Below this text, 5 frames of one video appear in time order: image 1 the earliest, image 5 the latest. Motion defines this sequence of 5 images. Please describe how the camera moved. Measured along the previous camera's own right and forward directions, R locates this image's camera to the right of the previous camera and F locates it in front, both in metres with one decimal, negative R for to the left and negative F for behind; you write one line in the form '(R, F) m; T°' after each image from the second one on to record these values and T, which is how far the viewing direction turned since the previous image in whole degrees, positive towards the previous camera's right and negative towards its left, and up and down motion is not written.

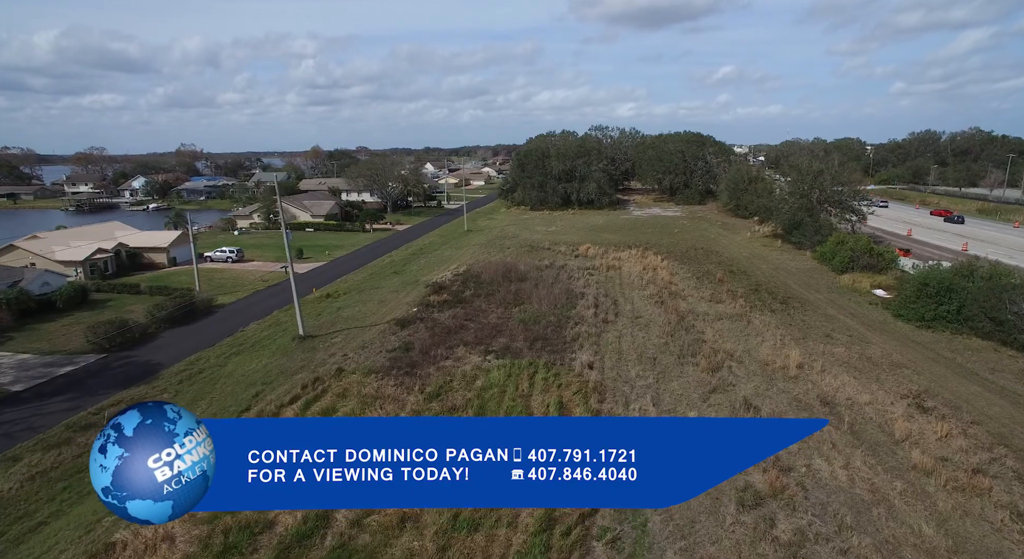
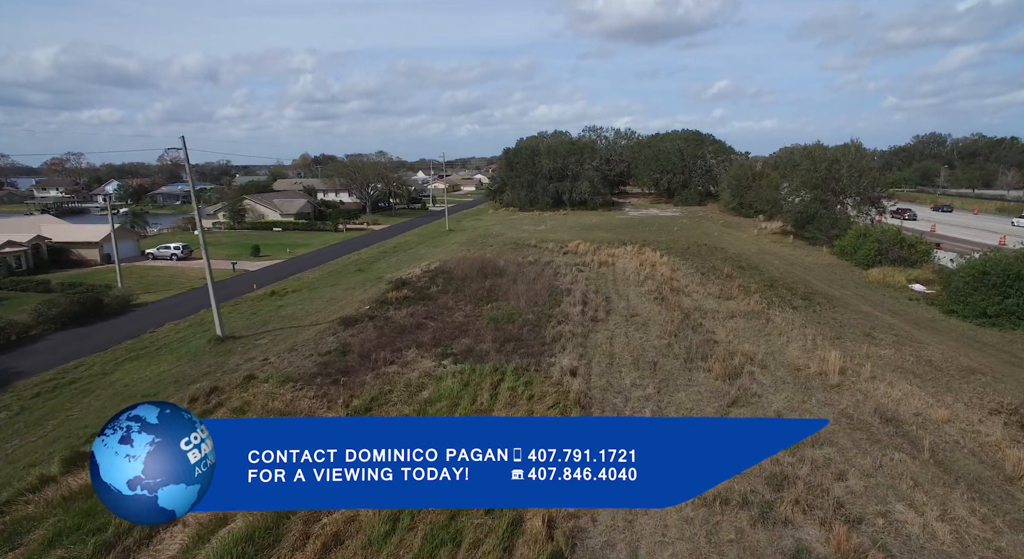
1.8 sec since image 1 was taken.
(+0.8, +3.6) m; 0°
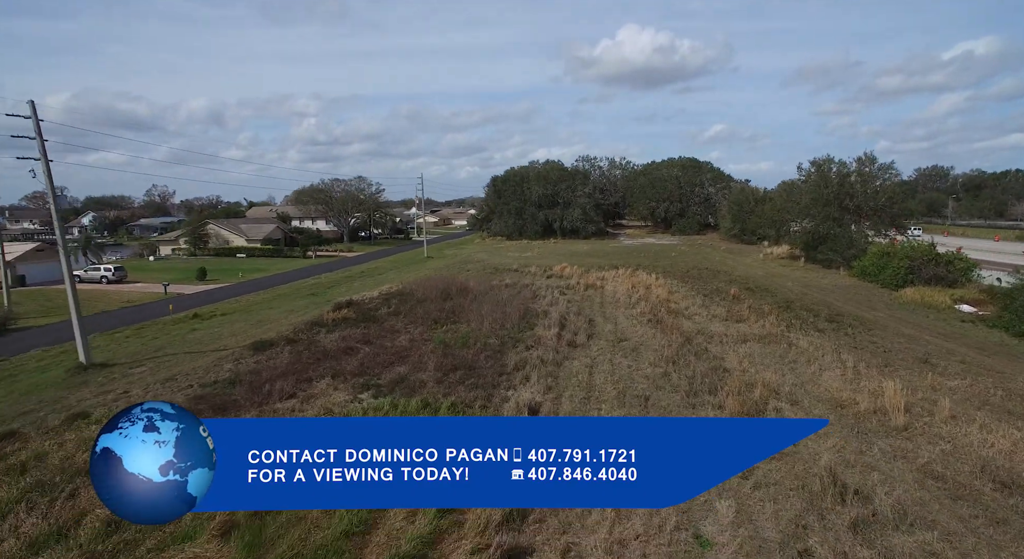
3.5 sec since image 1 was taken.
(+1.0, +3.4) m; 0°
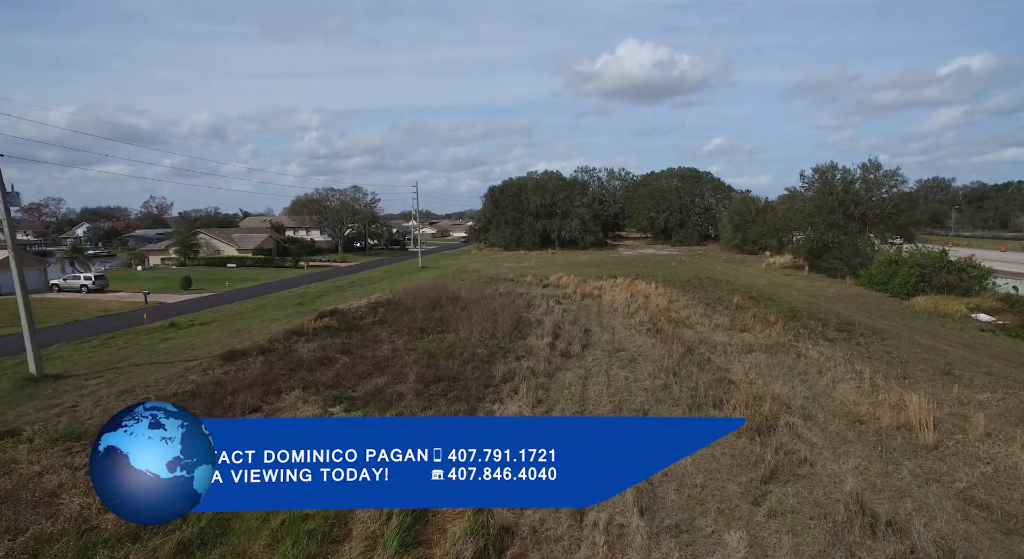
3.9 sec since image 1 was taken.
(+0.2, +0.9) m; 0°
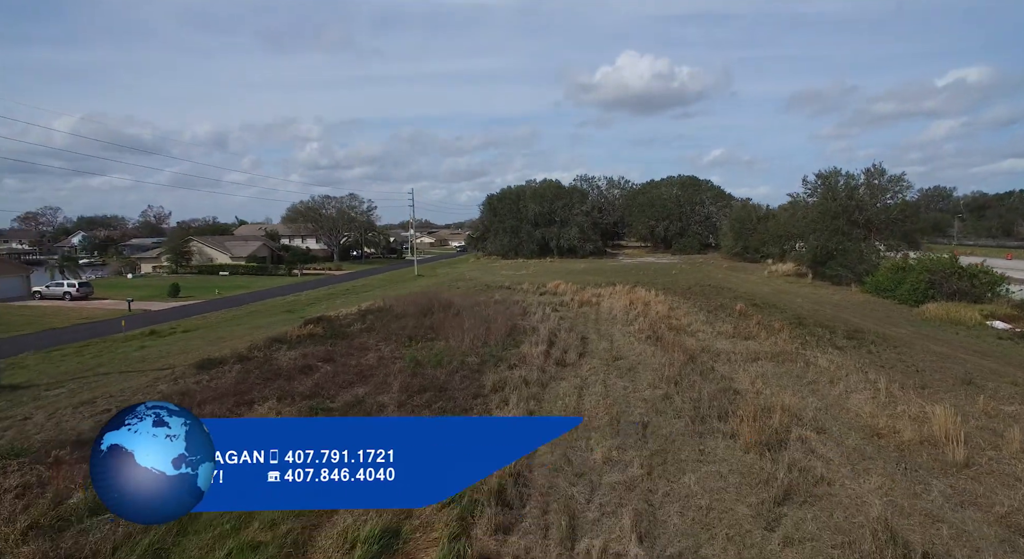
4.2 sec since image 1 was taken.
(+0.2, +0.7) m; 0°
